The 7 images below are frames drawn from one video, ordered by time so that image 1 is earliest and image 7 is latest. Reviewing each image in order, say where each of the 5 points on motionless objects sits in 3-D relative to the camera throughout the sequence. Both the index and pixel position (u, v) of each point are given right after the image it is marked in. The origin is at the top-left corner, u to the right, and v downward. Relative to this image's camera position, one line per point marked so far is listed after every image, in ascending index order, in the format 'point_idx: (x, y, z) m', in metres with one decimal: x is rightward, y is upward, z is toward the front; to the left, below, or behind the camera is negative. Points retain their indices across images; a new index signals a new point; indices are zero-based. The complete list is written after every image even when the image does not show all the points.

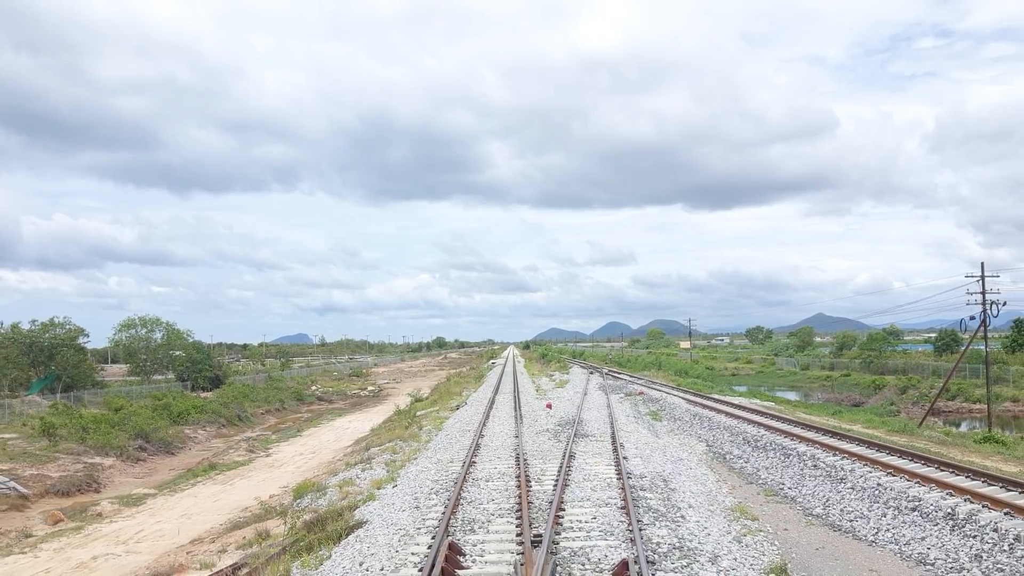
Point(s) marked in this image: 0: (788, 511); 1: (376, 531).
0: (+4.5, -3.6, +10.5) m
1: (-1.8, -3.3, +9.1) m
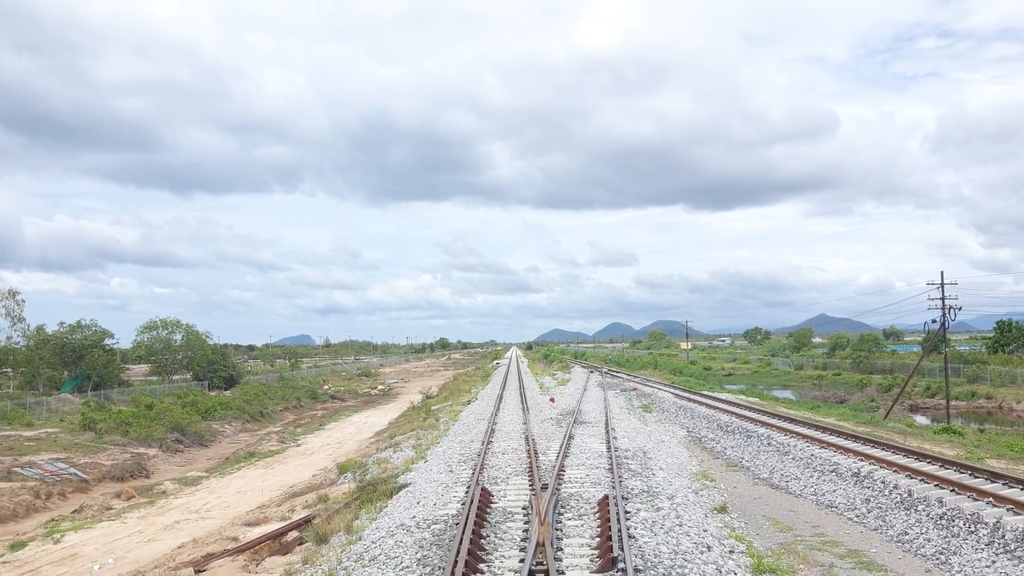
0: (+4.7, -3.8, +13.3) m
1: (-1.6, -3.6, +12.0) m
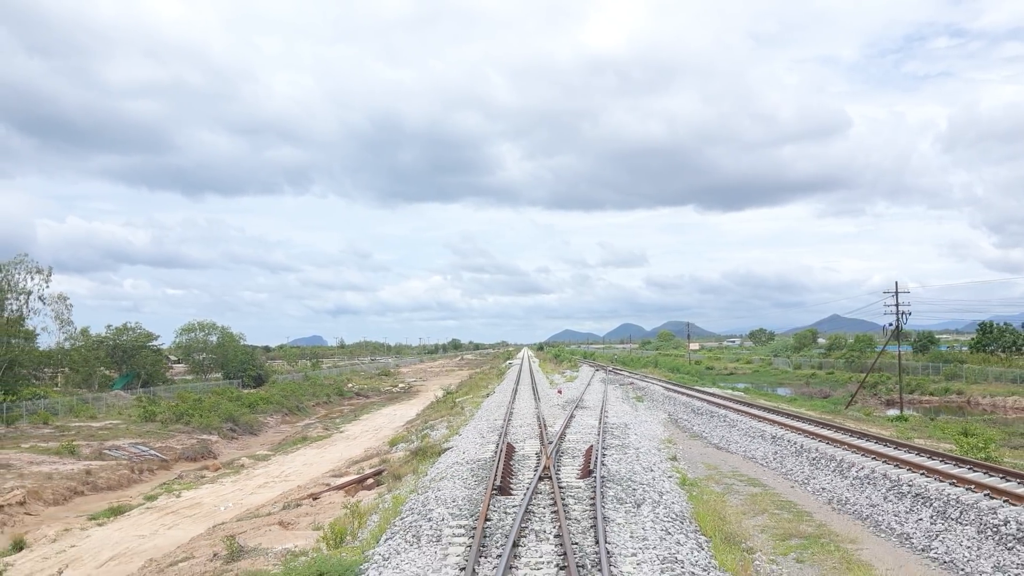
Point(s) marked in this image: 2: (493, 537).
0: (+5.1, -4.2, +17.8) m
1: (-1.2, -4.0, +16.6) m
2: (-0.2, -3.1, +8.2) m
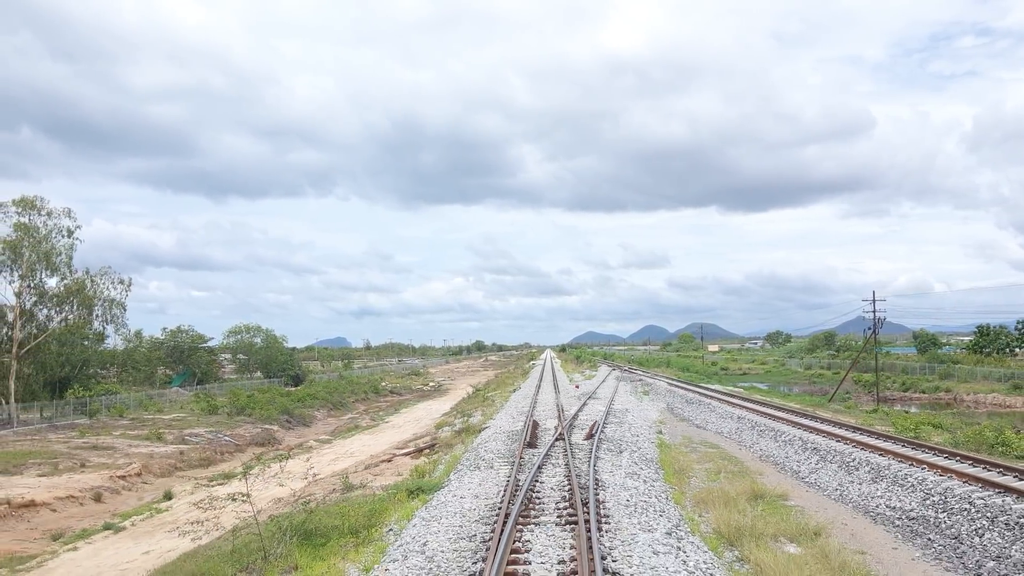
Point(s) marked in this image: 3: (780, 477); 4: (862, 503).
0: (+6.0, -4.7, +22.4) m
1: (-0.4, -4.5, +21.4) m
2: (+0.3, -3.6, +13.0) m
3: (+5.5, -3.9, +13.2) m
4: (+5.9, -3.6, +10.8) m
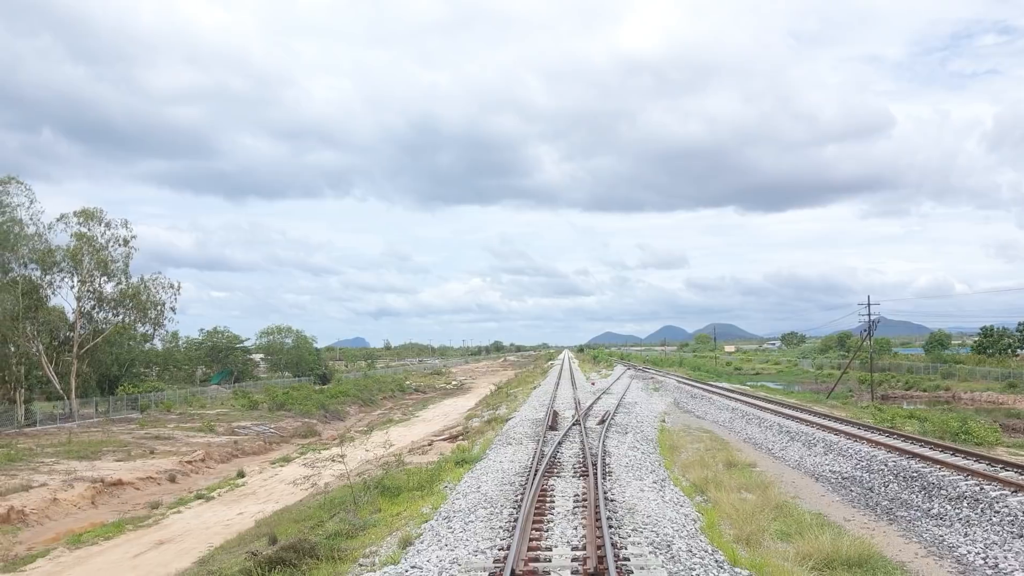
0: (+6.9, -5.0, +25.4) m
1: (+0.5, -4.8, +24.6) m
2: (+0.9, -3.9, +16.2) m
3: (+6.2, -4.2, +16.3) m
4: (+6.5, -3.9, +13.8) m
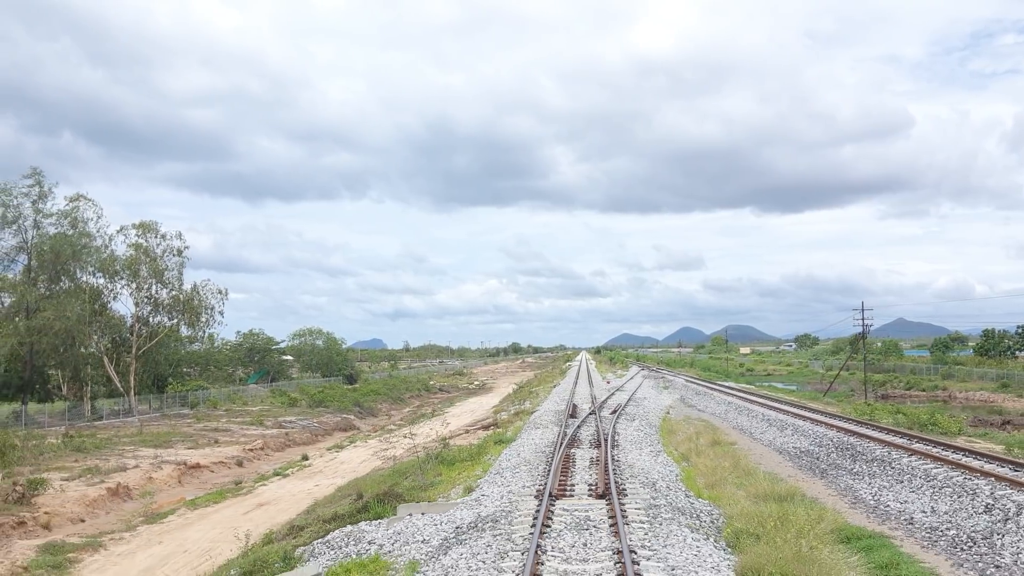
0: (+8.0, -5.4, +29.1) m
1: (+1.6, -5.2, +28.4) m
2: (+1.8, -4.3, +20.0) m
3: (+7.1, -4.6, +19.9) m
4: (+7.3, -4.3, +17.5) m
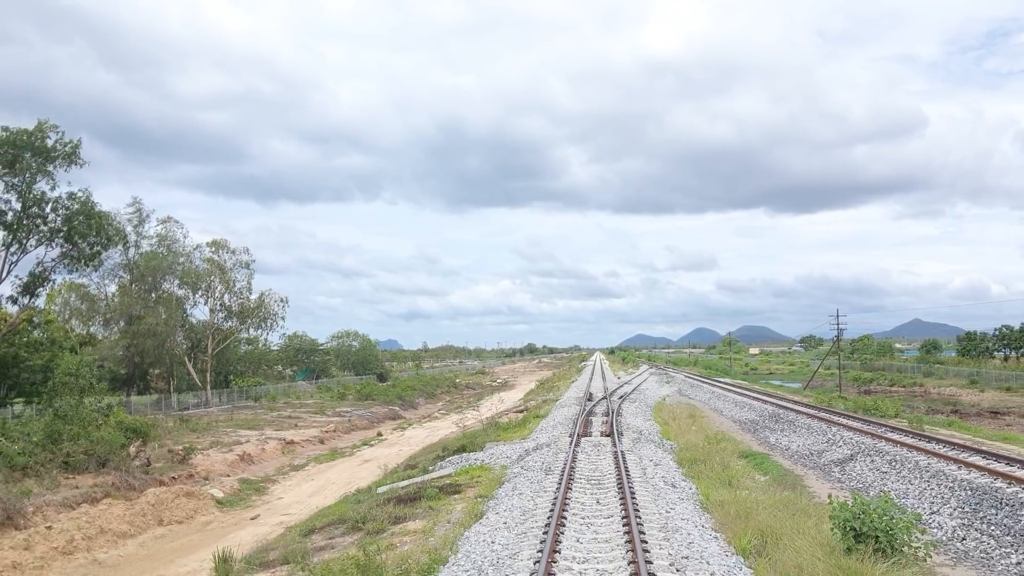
0: (+9.7, -6.2, +36.5) m
1: (+3.3, -6.0, +36.0) m
2: (+3.3, -5.1, +27.5) m
3: (+8.5, -5.3, +27.4) m
4: (+8.7, -5.0, +24.9) m
